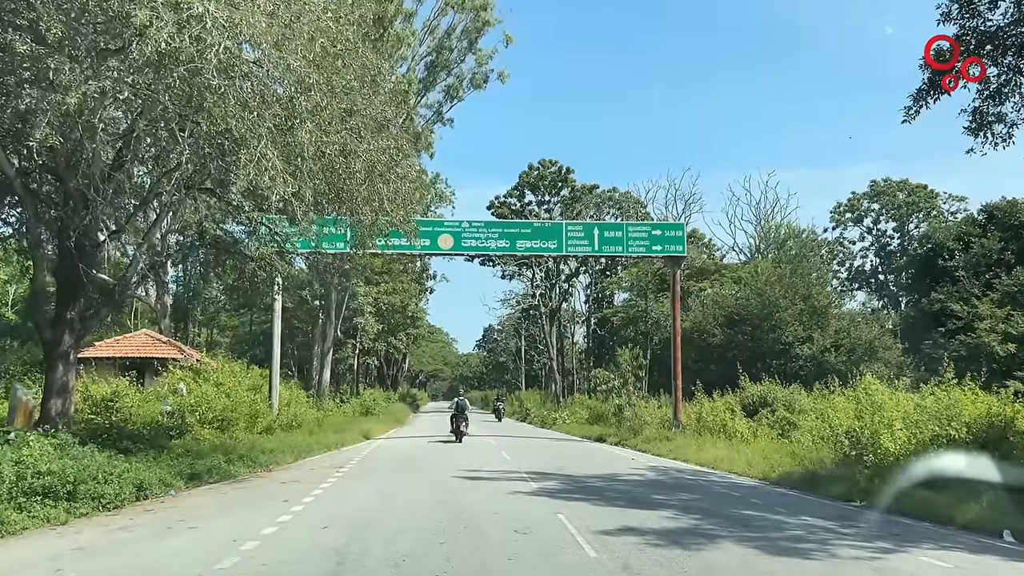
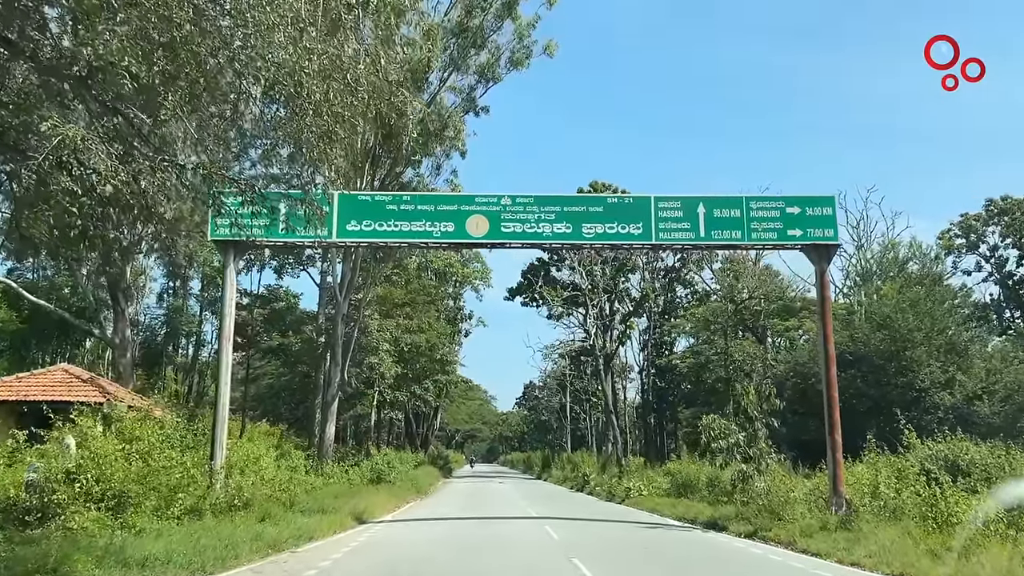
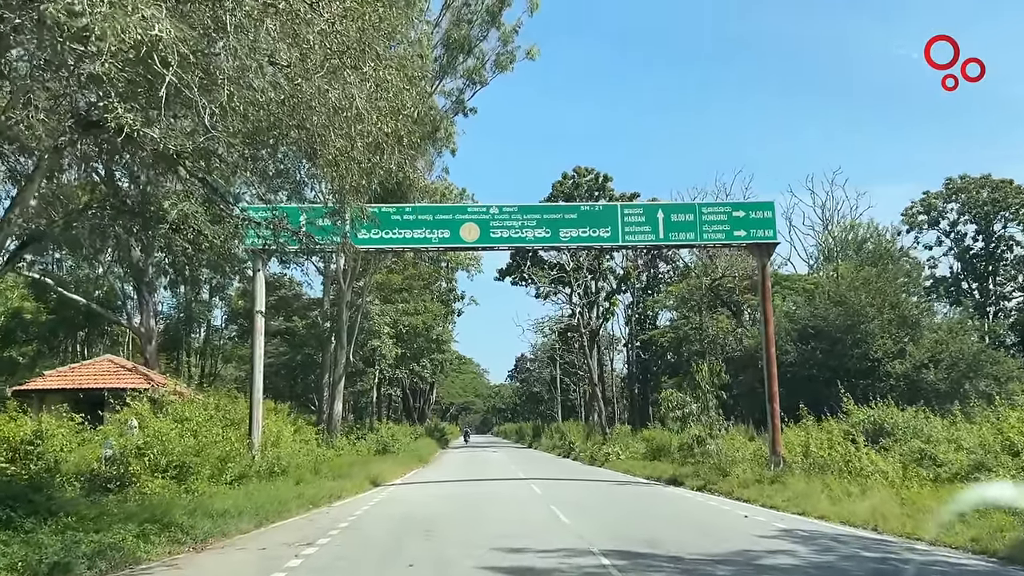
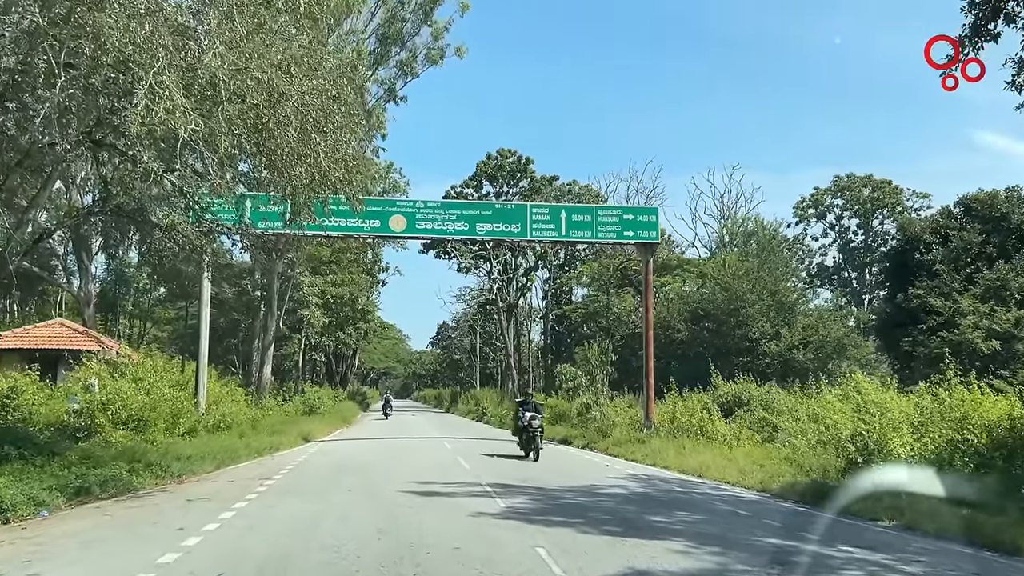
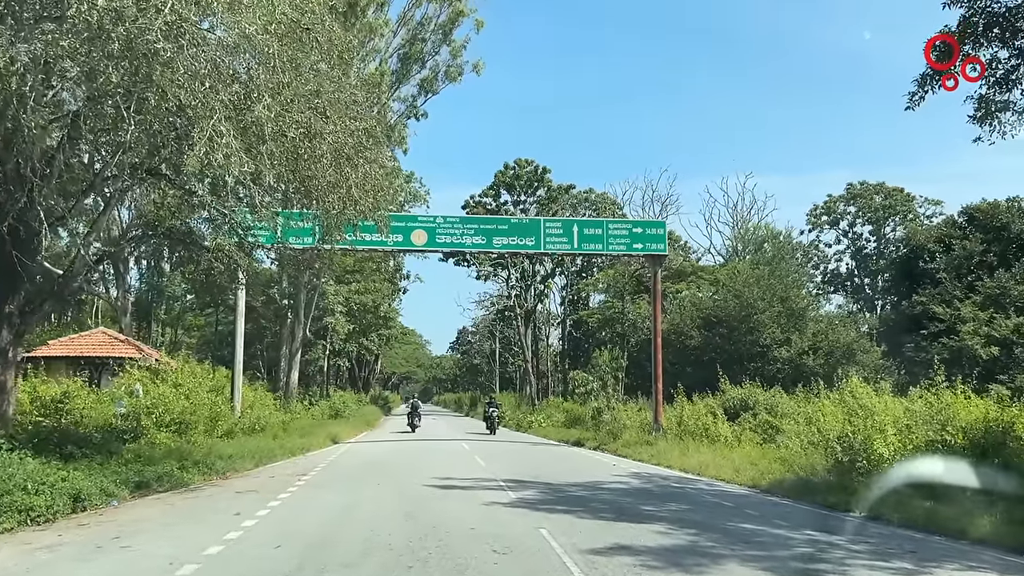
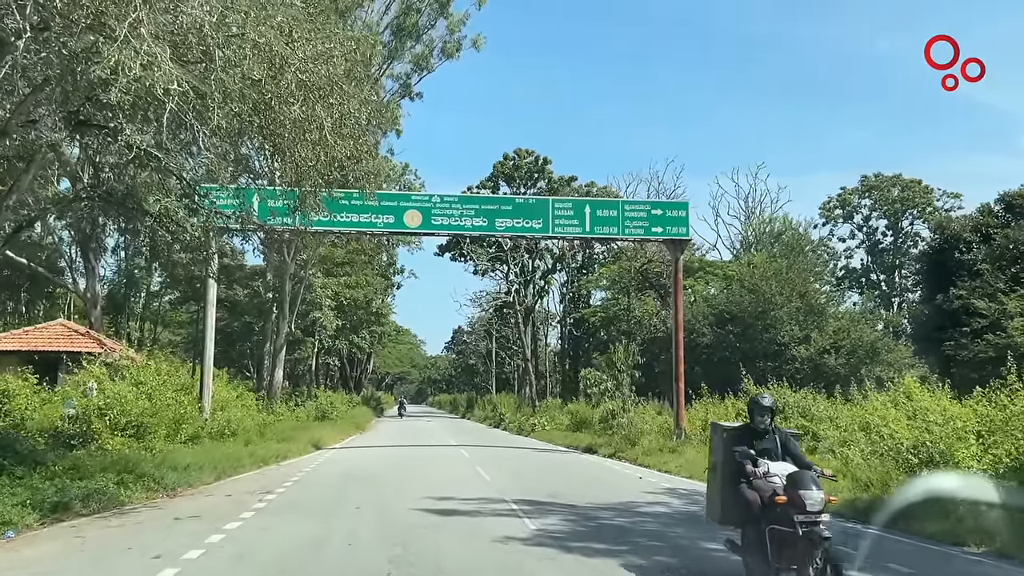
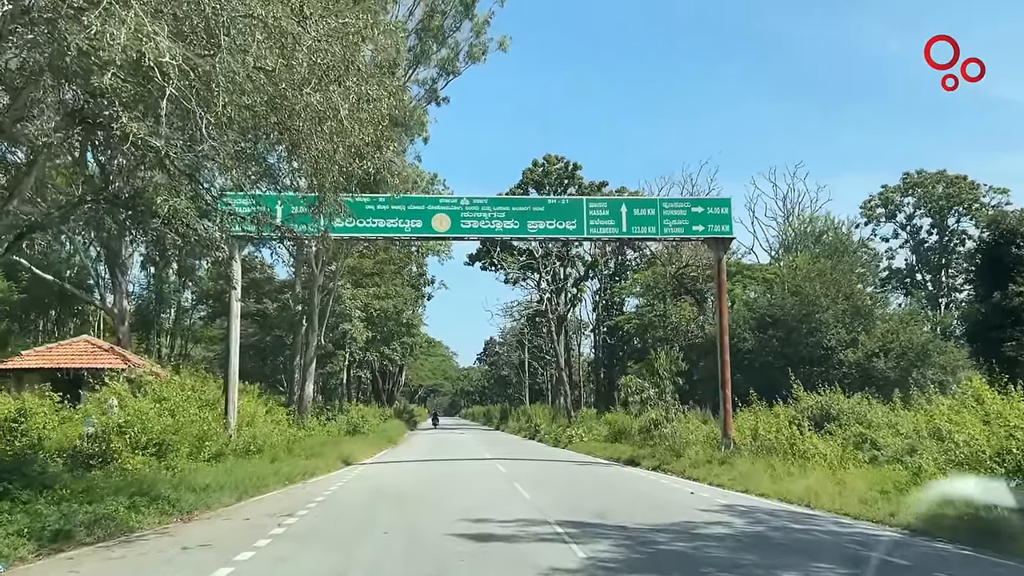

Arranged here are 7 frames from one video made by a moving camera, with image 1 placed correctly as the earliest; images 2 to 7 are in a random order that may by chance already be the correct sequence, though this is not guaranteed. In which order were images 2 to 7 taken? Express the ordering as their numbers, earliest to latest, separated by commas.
5, 4, 6, 7, 3, 2
